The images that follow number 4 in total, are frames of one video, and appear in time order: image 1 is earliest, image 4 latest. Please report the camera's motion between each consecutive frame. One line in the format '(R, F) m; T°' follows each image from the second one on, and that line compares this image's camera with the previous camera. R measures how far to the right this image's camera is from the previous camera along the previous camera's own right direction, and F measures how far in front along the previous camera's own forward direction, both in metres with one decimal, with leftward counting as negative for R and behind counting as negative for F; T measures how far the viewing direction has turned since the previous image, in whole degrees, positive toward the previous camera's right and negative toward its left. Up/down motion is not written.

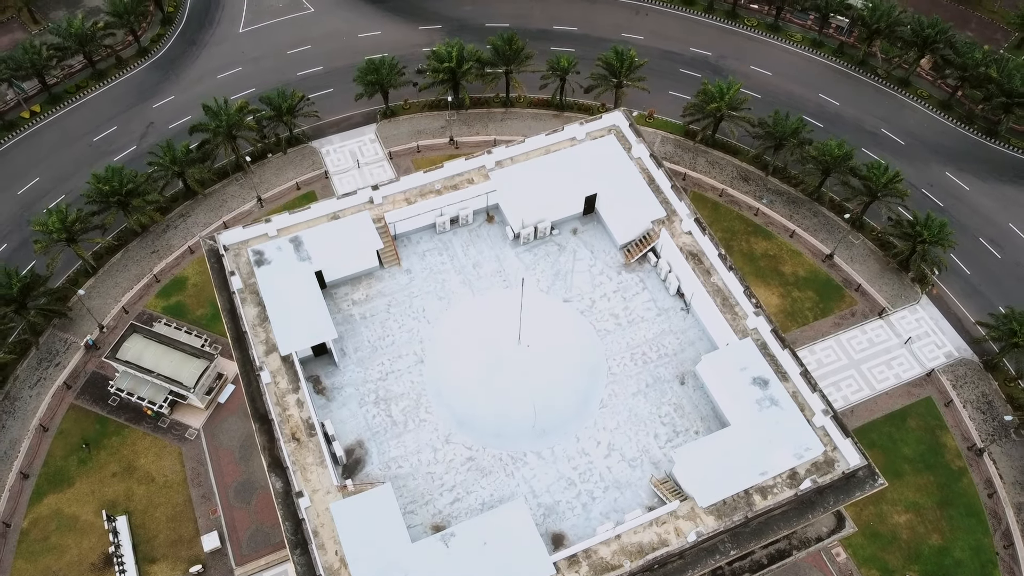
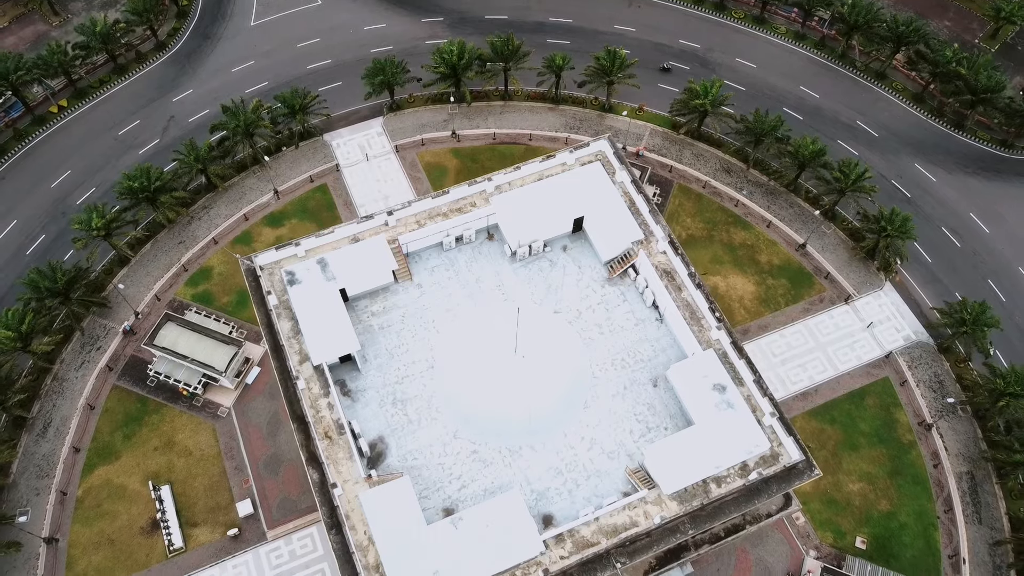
(+2.8, -5.5) m; -2°
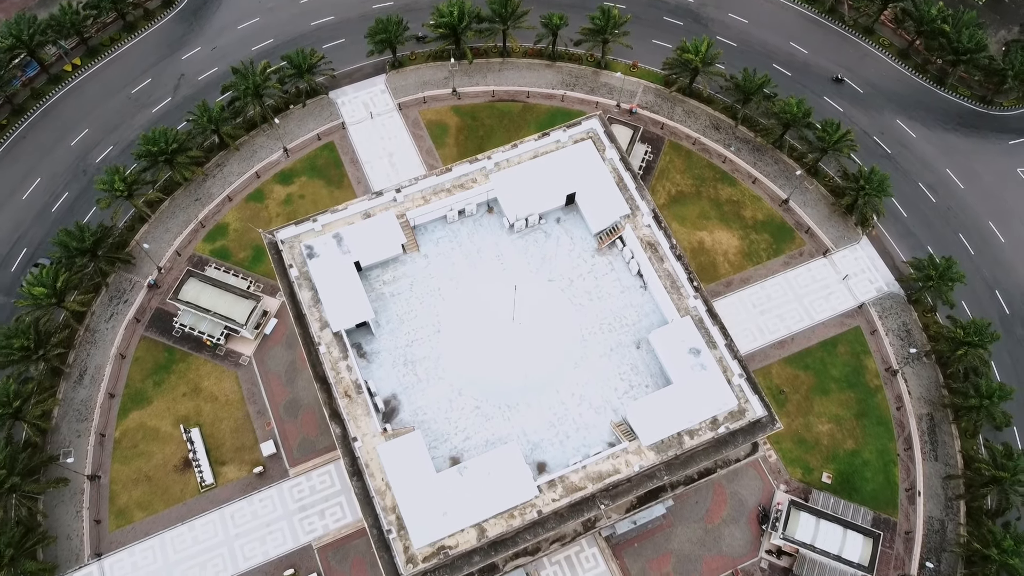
(+2.3, -4.0) m; -2°
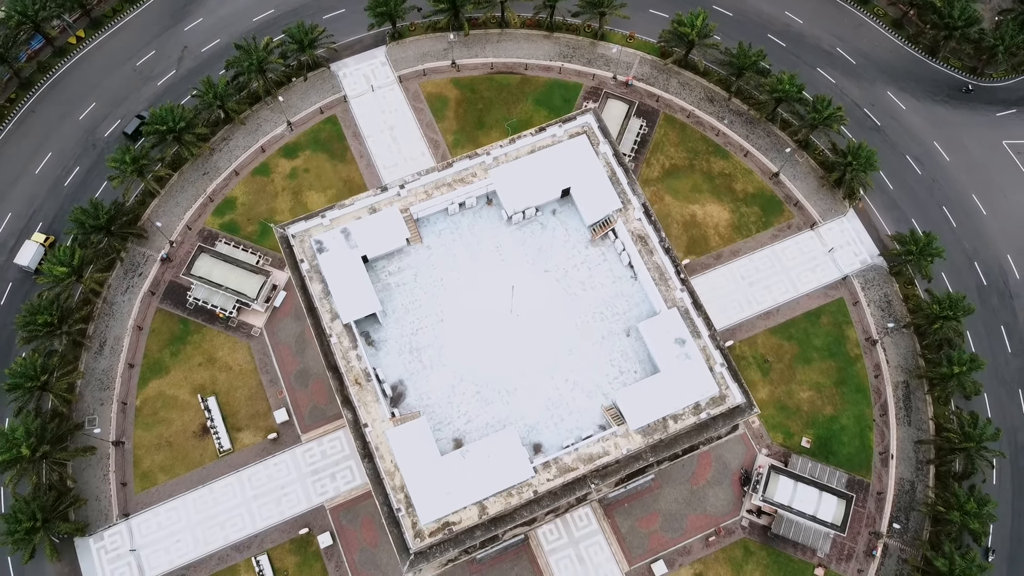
(+1.9, -2.5) m; -1°
